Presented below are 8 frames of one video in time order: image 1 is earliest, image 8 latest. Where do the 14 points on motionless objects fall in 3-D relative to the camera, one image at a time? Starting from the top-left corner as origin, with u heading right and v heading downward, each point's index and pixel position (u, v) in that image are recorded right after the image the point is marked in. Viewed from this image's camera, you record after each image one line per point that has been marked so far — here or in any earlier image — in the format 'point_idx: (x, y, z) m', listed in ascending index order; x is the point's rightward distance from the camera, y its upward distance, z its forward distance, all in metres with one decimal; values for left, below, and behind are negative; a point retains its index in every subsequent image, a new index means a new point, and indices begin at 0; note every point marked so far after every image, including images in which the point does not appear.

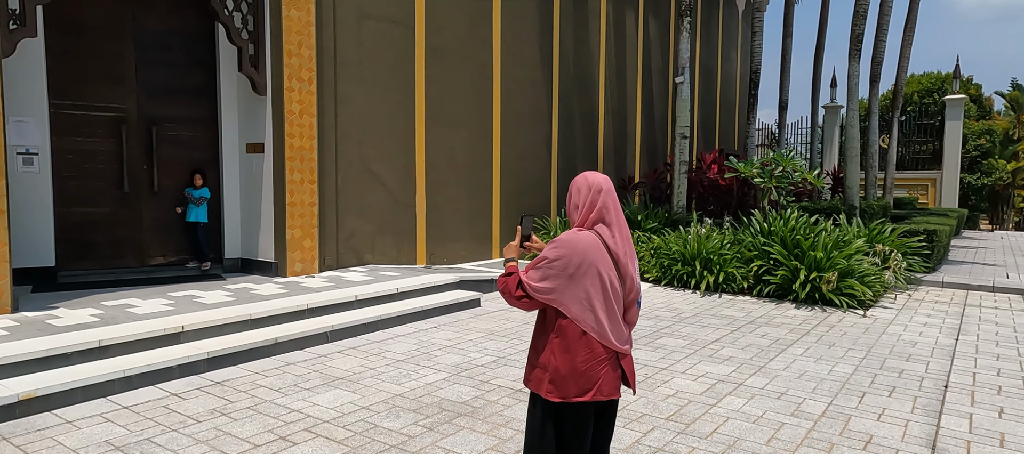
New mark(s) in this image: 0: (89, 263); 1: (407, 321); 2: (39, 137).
0: (-5.3, -0.4, +9.2) m
1: (-1.1, -1.0, +7.7) m
2: (-5.5, +1.1, +8.6) m
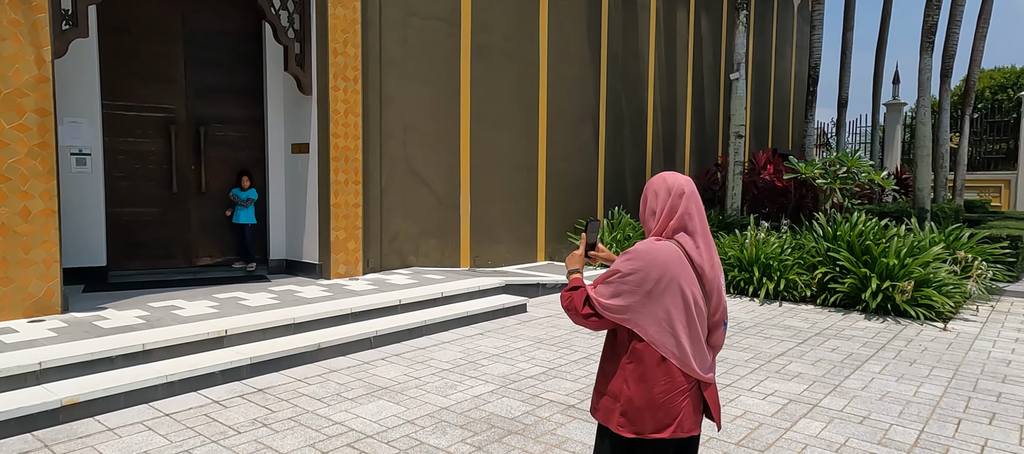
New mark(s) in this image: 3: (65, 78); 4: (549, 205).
0: (-4.7, -0.4, +9.2) m
1: (-0.6, -1.0, +7.4) m
2: (-4.9, +1.1, +8.7) m
3: (-5.1, +1.7, +8.4) m
4: (+0.6, +0.4, +11.6) m
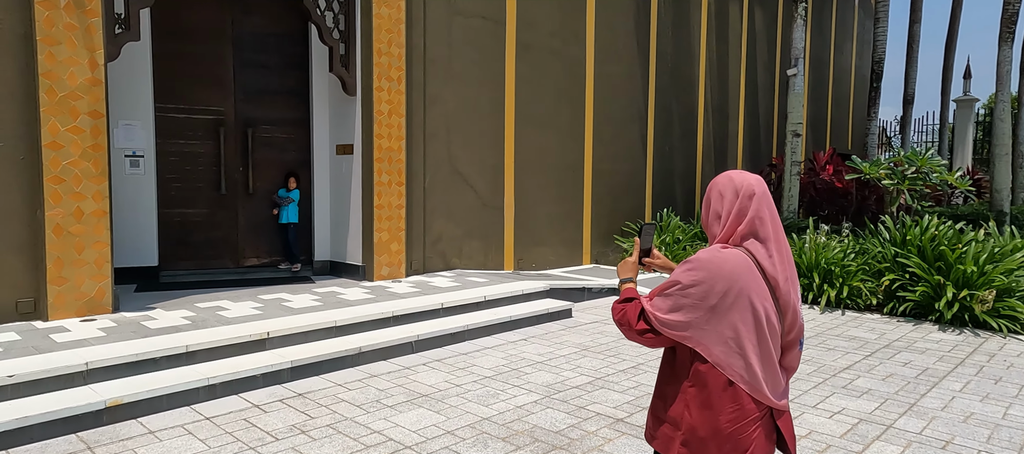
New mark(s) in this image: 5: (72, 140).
0: (-4.1, -0.5, +9.3) m
1: (-0.2, -1.1, +7.3) m
2: (-4.4, +1.0, +8.7) m
3: (-4.6, +1.7, +8.5) m
4: (+1.3, +0.3, +11.3) m
5: (-4.2, +0.8, +7.1) m
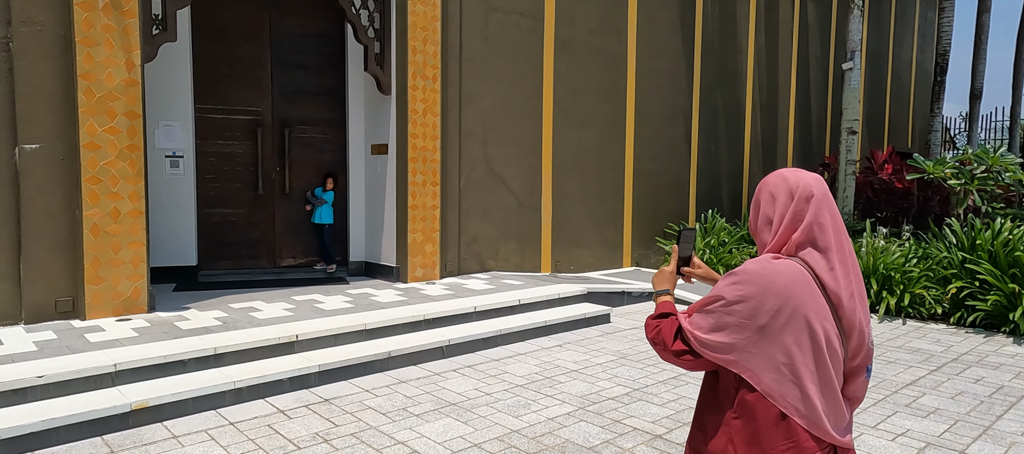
0: (-3.7, -0.5, +9.3) m
1: (+0.2, -1.1, +7.0) m
2: (-4.0, +1.0, +8.7) m
3: (-4.2, +1.7, +8.5) m
4: (+1.9, +0.3, +10.9) m
5: (-3.9, +0.8, +7.0) m
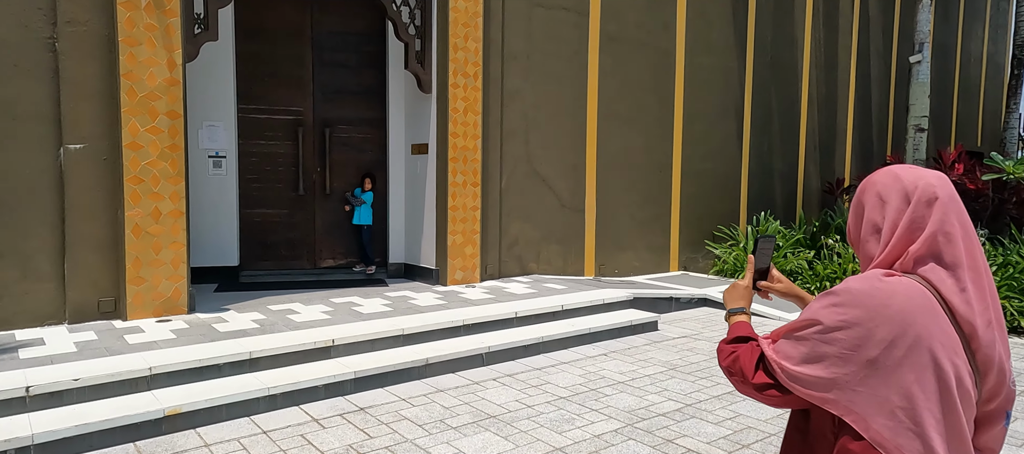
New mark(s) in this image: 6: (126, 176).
0: (-3.1, -0.5, +9.2) m
1: (+0.6, -1.1, +6.7) m
2: (-3.4, +1.0, +8.7) m
3: (-3.7, +1.7, +8.4) m
4: (+2.5, +0.3, +10.5) m
5: (-3.5, +0.8, +7.0) m
6: (-3.7, +0.5, +6.9) m
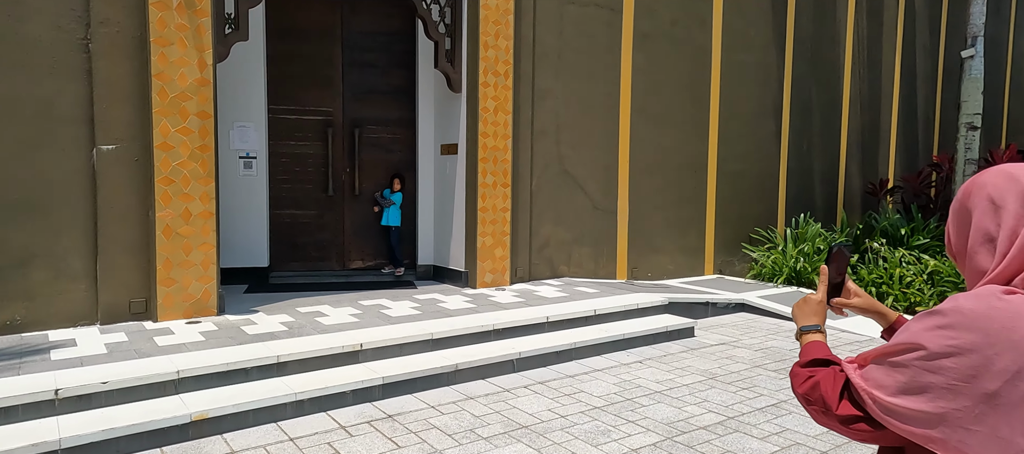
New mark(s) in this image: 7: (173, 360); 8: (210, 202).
0: (-2.8, -0.5, +9.2) m
1: (+0.8, -1.1, +6.5) m
2: (-3.1, +1.0, +8.6) m
3: (-3.3, +1.7, +8.4) m
4: (+3.0, +0.2, +10.3) m
5: (-3.2, +0.8, +6.9) m
6: (-3.4, +0.5, +6.8) m
7: (-2.7, -1.0, +5.7) m
8: (-3.0, +0.2, +7.2) m
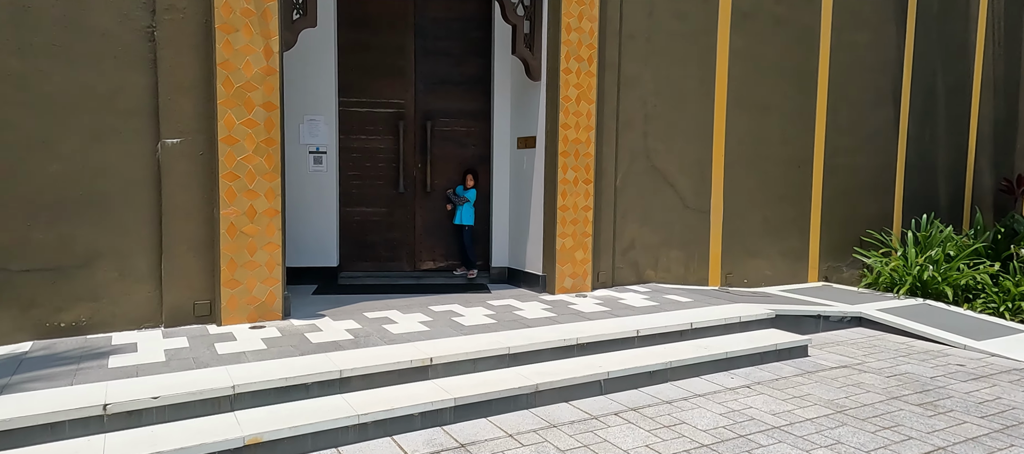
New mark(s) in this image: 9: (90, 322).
0: (-1.8, -0.5, +8.7) m
1: (+1.5, -1.1, +5.7) m
2: (-2.1, +1.0, +8.2) m
3: (-2.4, +1.7, +8.0) m
4: (+4.0, +0.2, +9.2) m
5: (-2.4, +0.8, +6.5) m
6: (-2.6, +0.5, +6.4) m
7: (-2.0, -1.0, +5.2) m
8: (-2.2, +0.3, +6.7) m
9: (-3.5, -0.8, +5.9) m
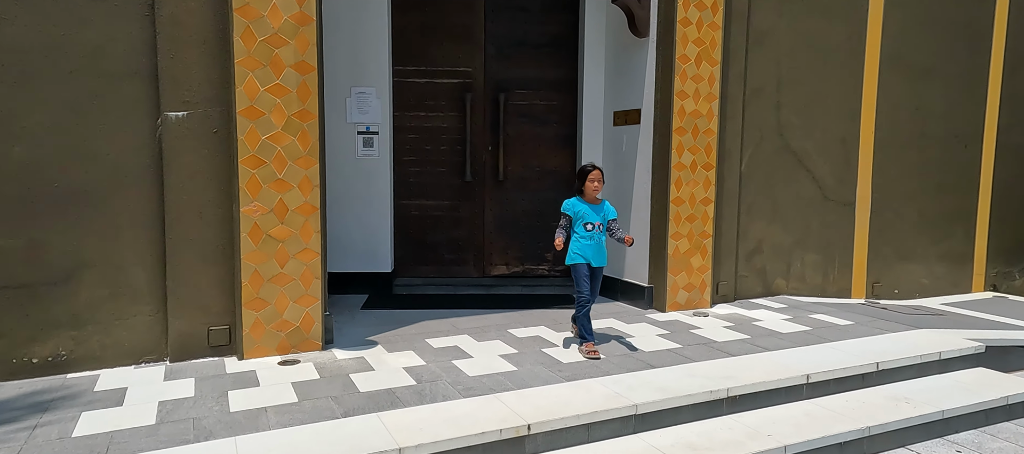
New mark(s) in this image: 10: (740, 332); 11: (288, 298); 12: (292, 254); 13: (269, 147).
0: (-0.9, -0.4, +7.1) m
1: (+2.2, -1.2, +4.0) m
2: (-1.3, +1.1, +6.6) m
3: (-1.5, +1.7, +6.4) m
4: (+4.9, +0.2, +7.3) m
5: (-1.7, +0.8, +5.0) m
6: (-1.9, +0.5, +4.9) m
7: (-1.4, -1.1, +3.7) m
8: (-1.5, +0.2, +5.2) m
9: (-2.7, -0.8, +4.5) m
10: (+1.7, -0.8, +5.4) m
11: (-1.6, -0.5, +5.2) m
12: (-1.6, -0.2, +5.2) m
13: (-1.7, +0.6, +5.0) m
